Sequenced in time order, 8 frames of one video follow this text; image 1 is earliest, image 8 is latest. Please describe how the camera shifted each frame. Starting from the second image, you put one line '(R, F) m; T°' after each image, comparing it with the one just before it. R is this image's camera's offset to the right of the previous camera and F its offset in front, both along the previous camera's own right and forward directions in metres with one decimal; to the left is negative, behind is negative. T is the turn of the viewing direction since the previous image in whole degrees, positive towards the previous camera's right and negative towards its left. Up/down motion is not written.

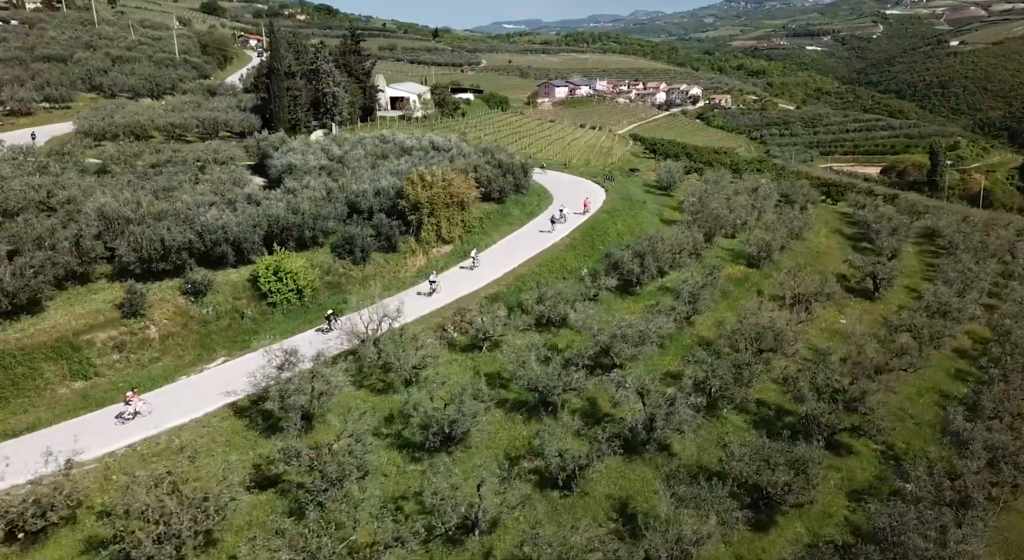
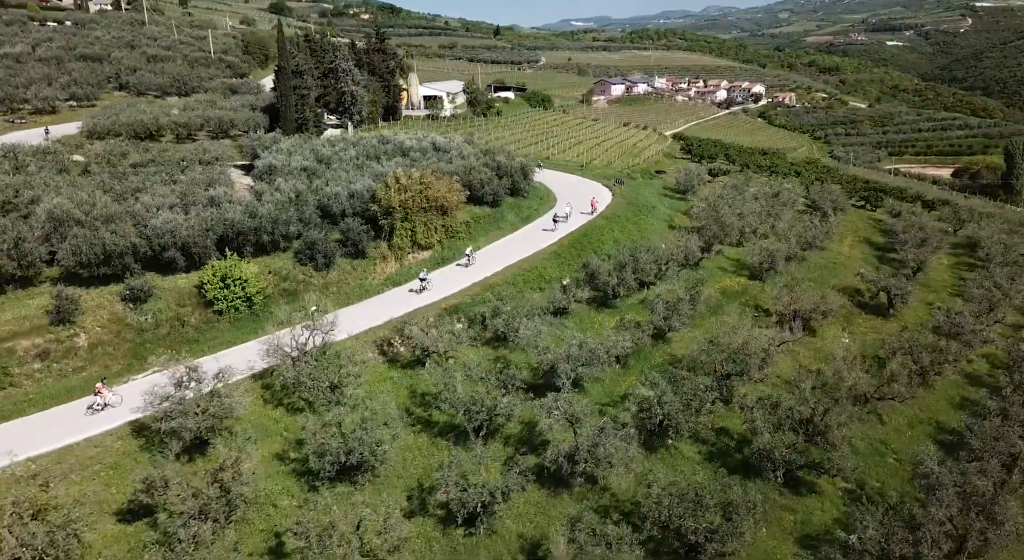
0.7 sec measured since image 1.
(+3.2, +1.6) m; -4°
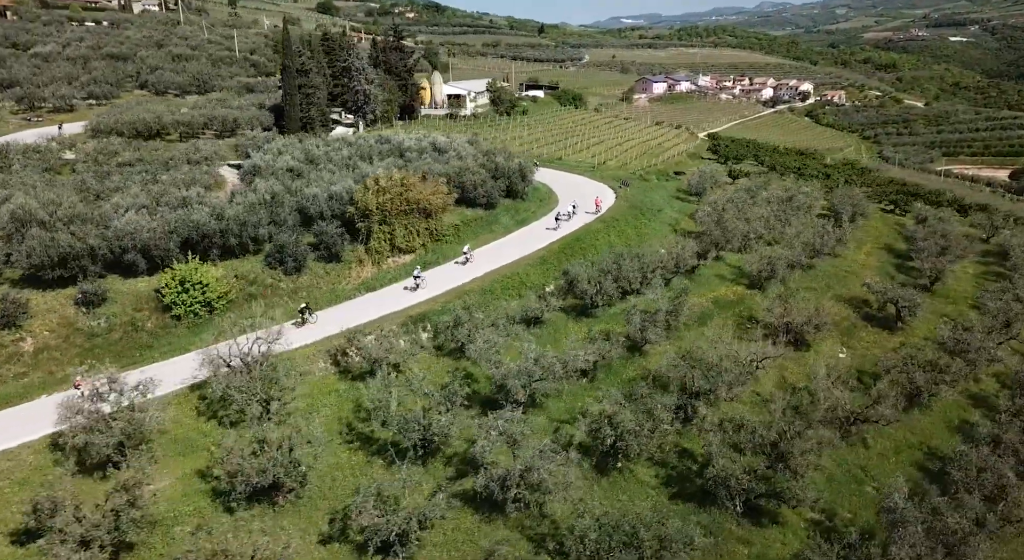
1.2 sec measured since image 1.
(+2.4, +1.2) m; -3°
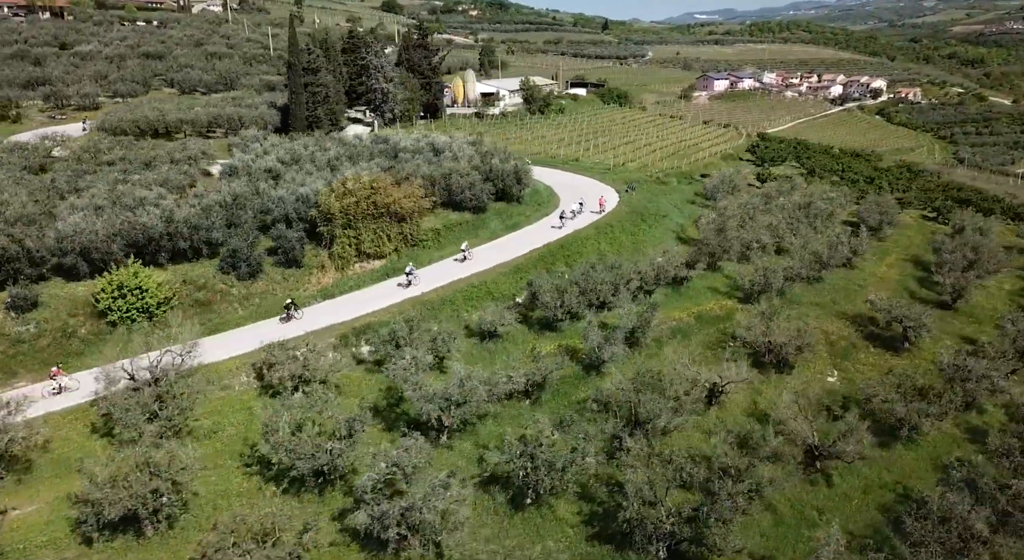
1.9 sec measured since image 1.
(+3.4, +1.7) m; -4°
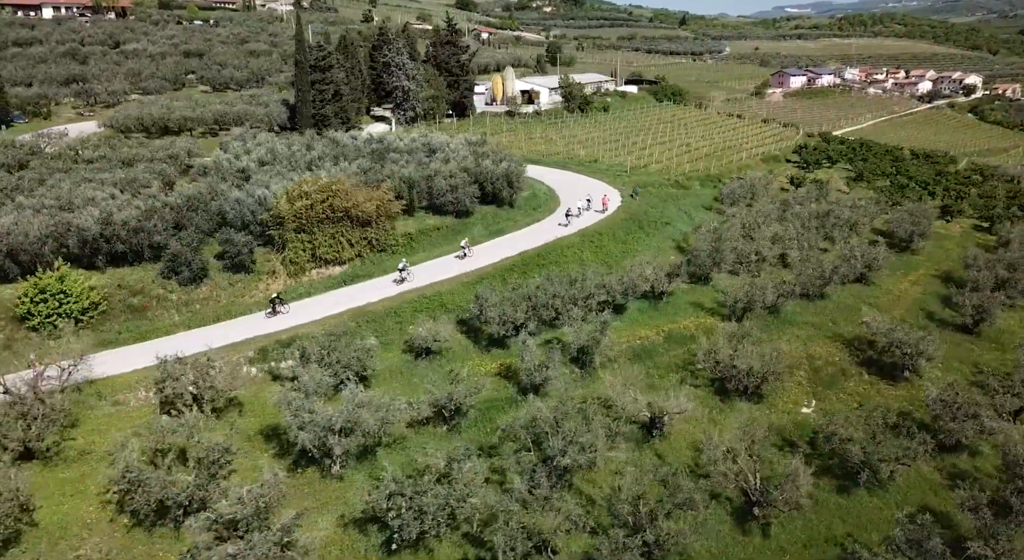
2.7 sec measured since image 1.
(+4.1, +1.9) m; -4°
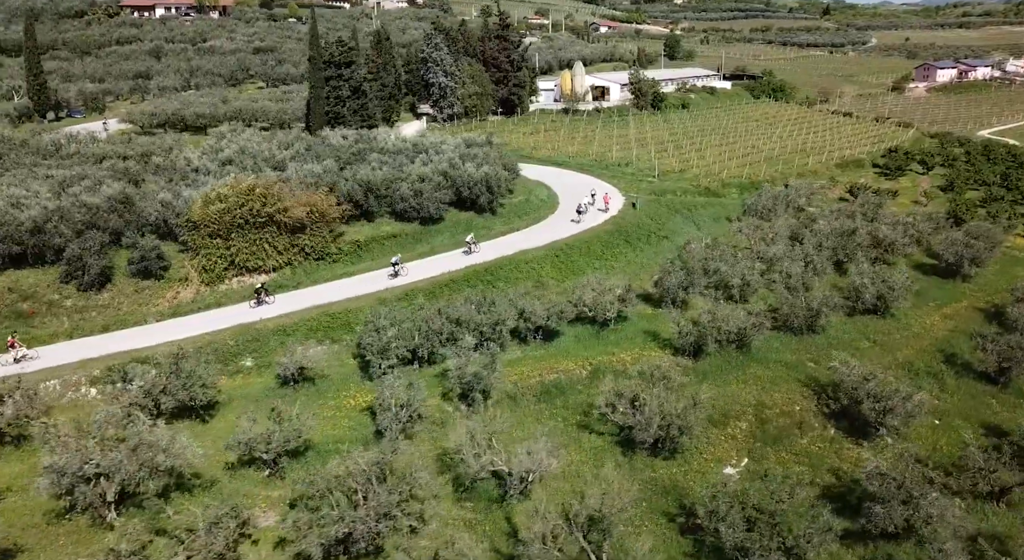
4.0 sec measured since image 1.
(+6.8, +3.4) m; -8°
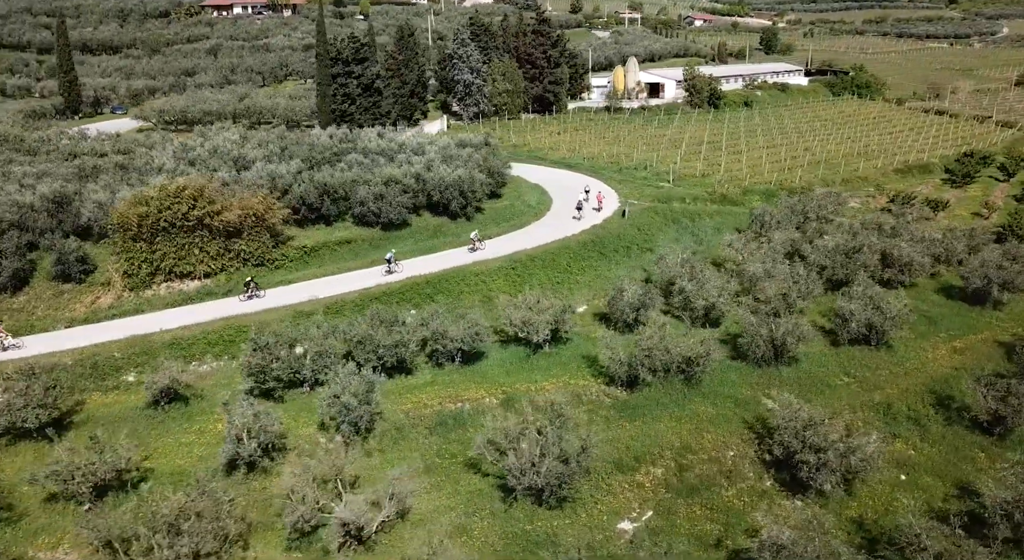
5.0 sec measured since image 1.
(+5.5, +2.5) m; -6°
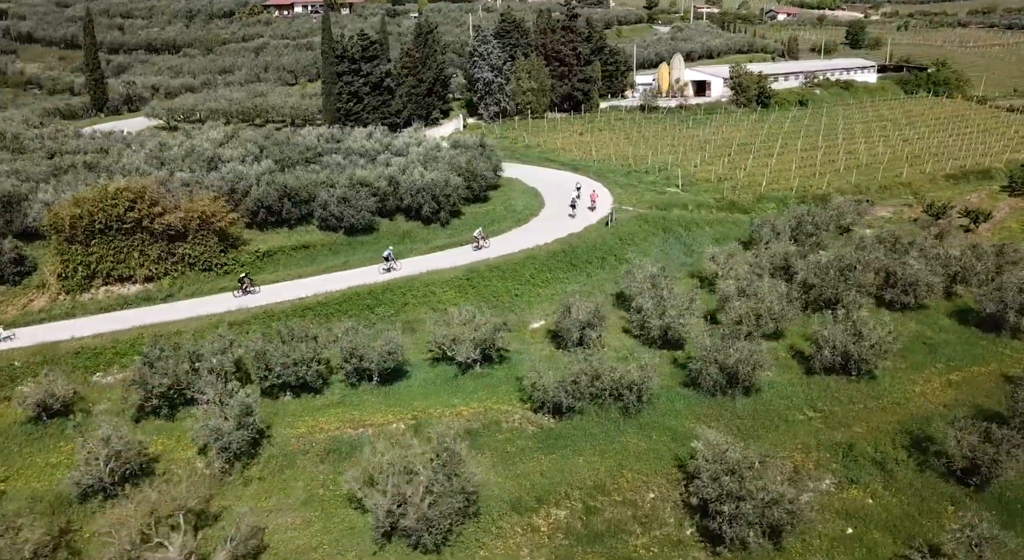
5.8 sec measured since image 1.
(+4.5, +2.0) m; -5°
